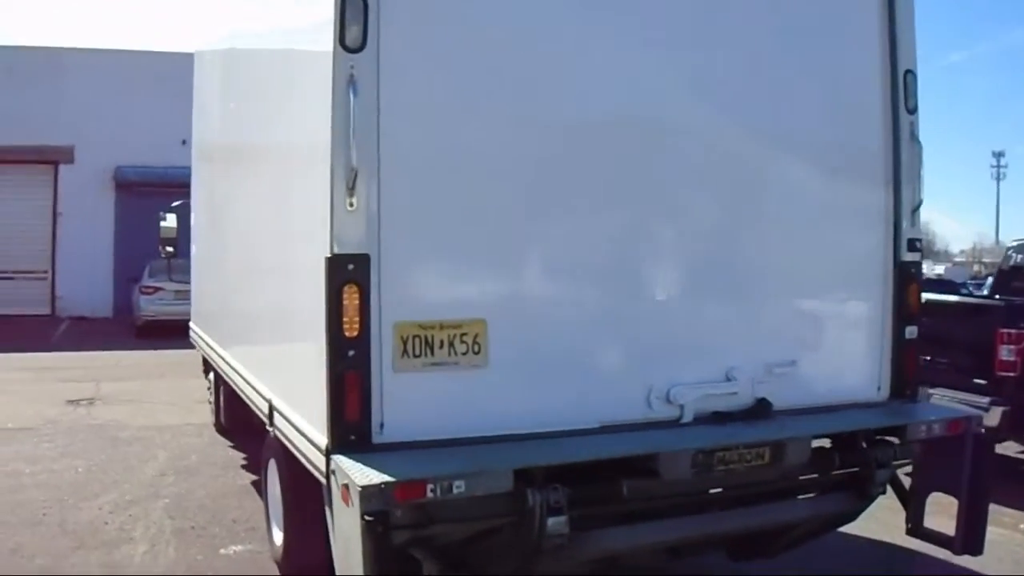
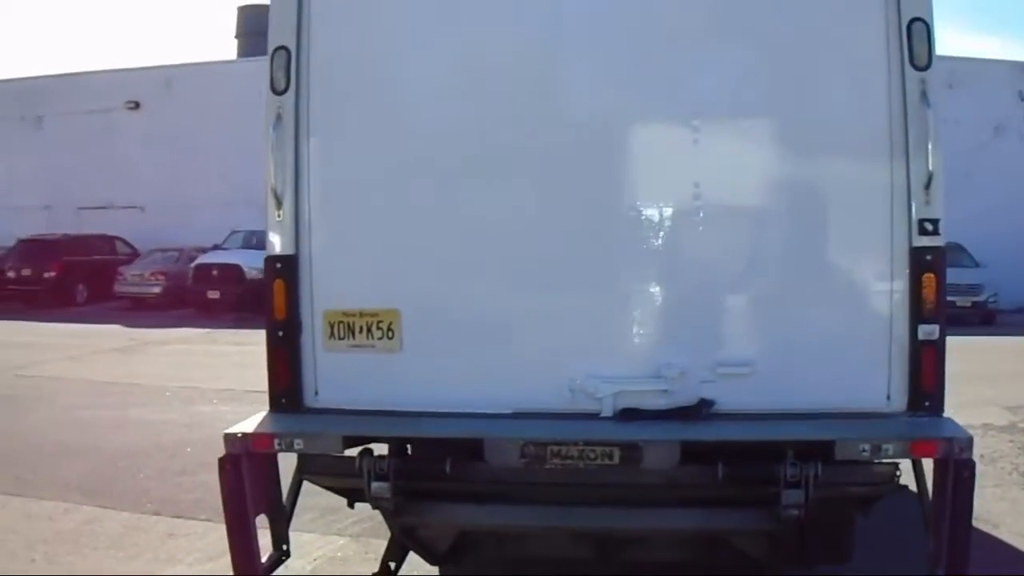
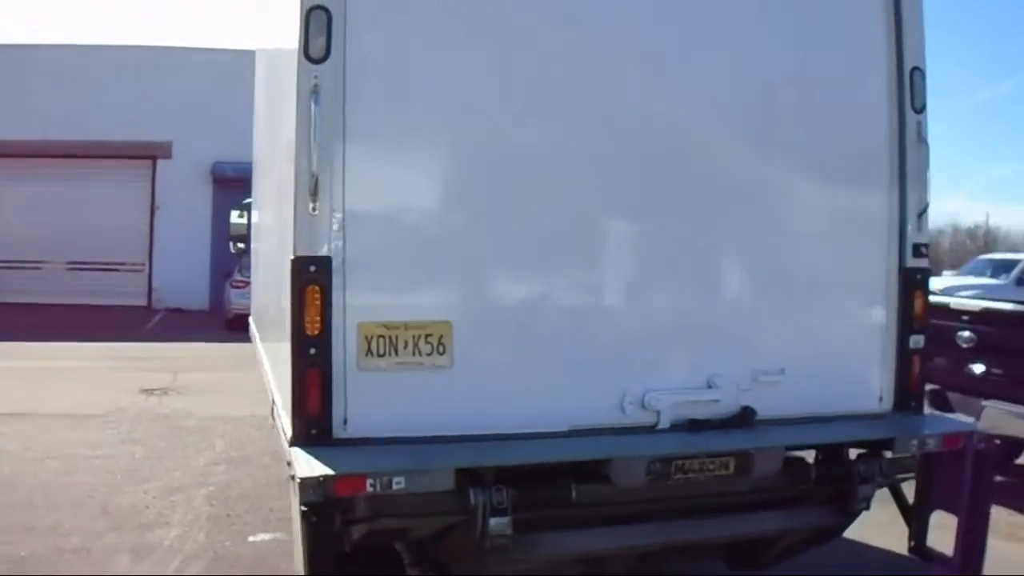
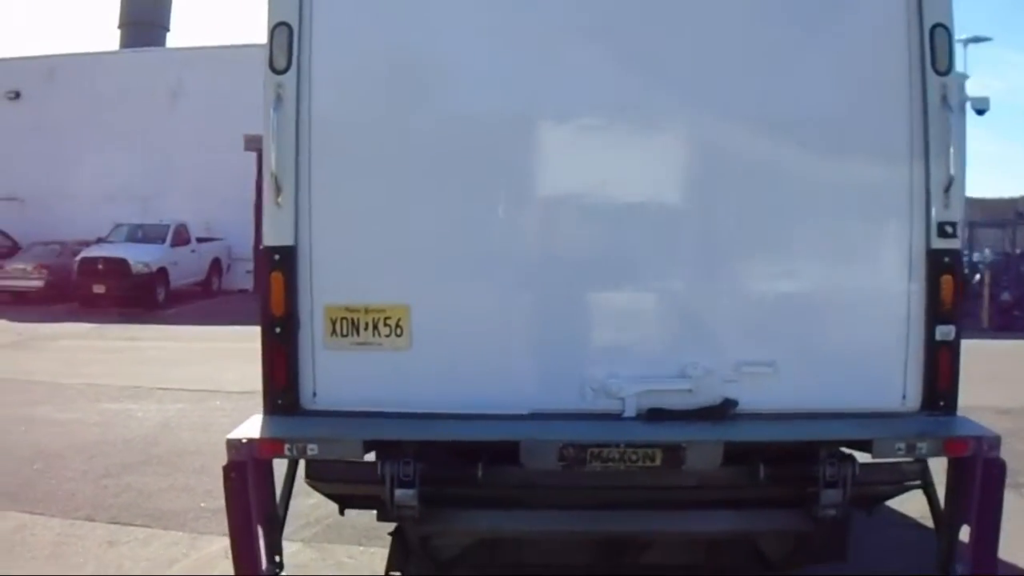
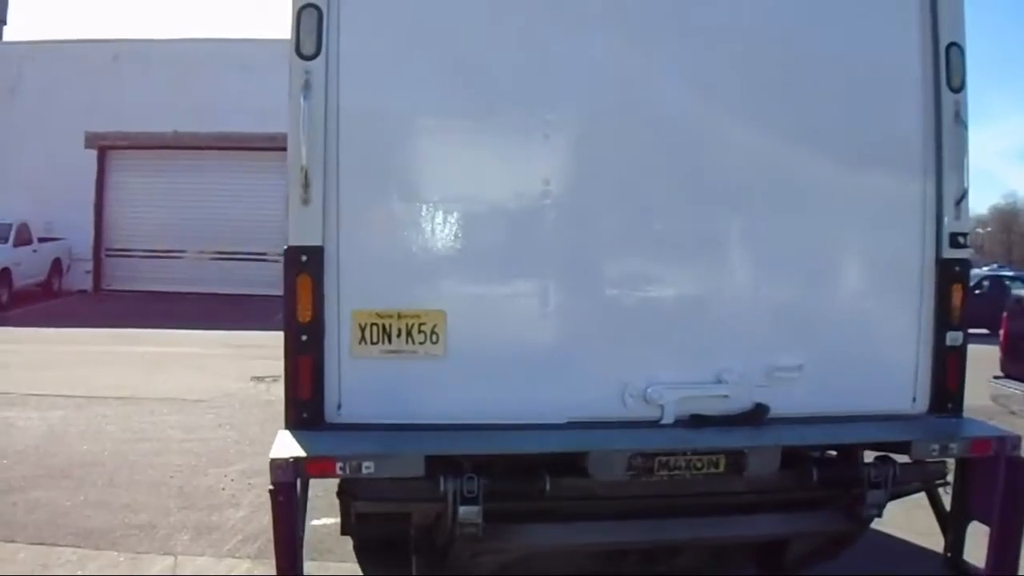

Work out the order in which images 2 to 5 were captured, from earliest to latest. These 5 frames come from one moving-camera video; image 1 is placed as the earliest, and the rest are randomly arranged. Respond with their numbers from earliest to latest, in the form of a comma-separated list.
3, 5, 4, 2
